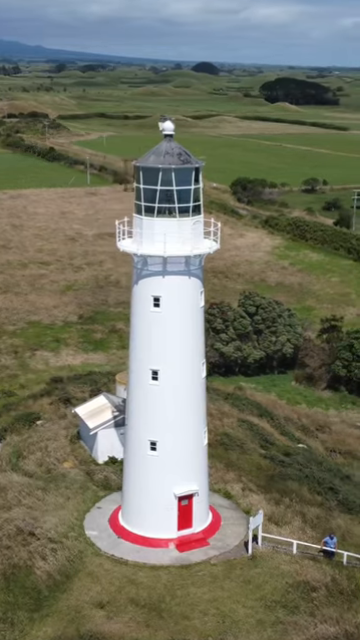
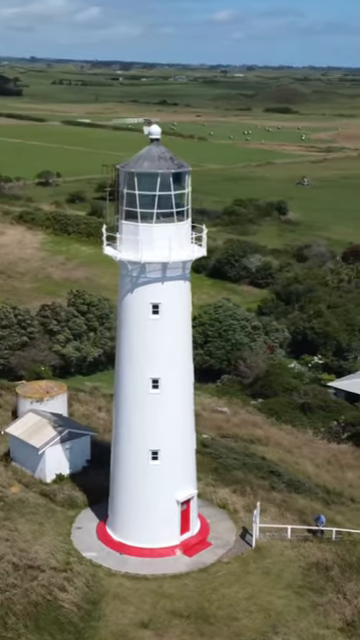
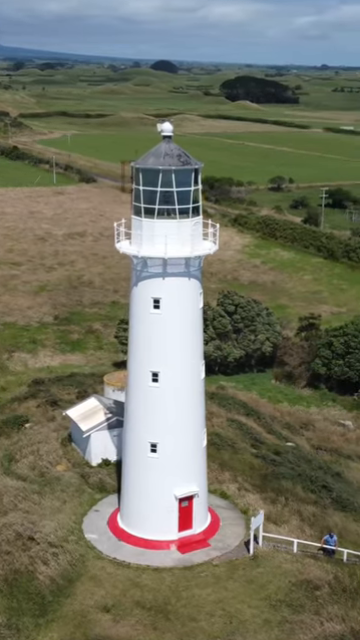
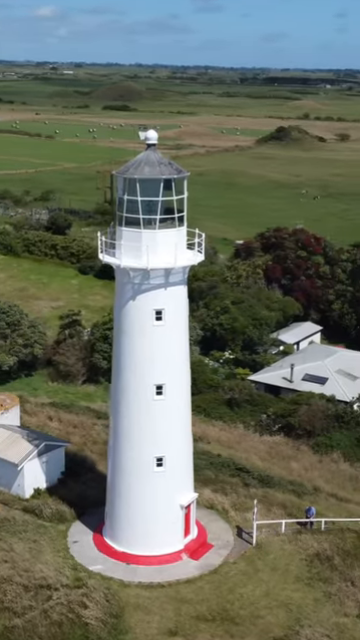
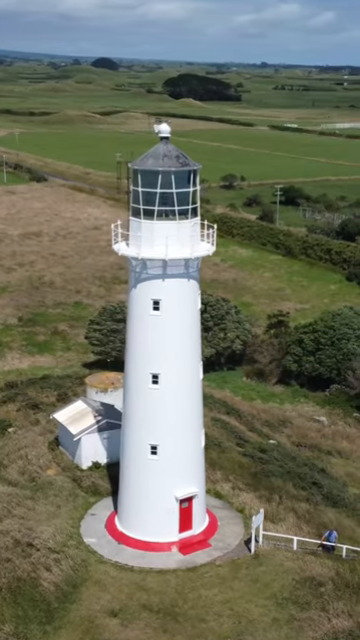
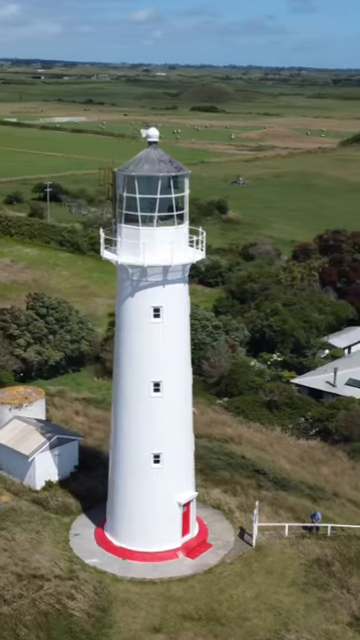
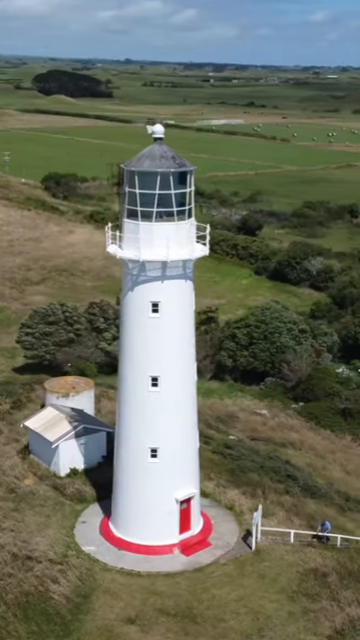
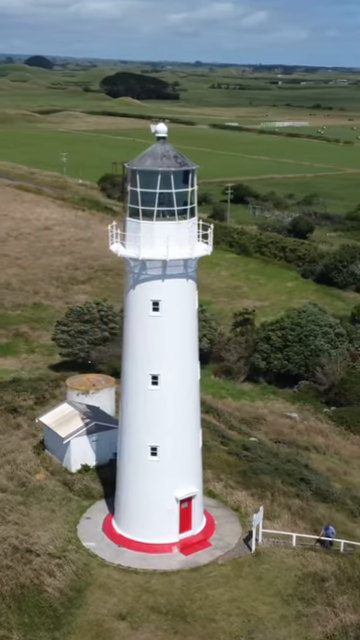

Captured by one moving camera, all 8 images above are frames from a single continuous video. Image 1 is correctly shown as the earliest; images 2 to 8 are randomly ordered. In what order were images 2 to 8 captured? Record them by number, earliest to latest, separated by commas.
3, 5, 8, 7, 2, 6, 4
